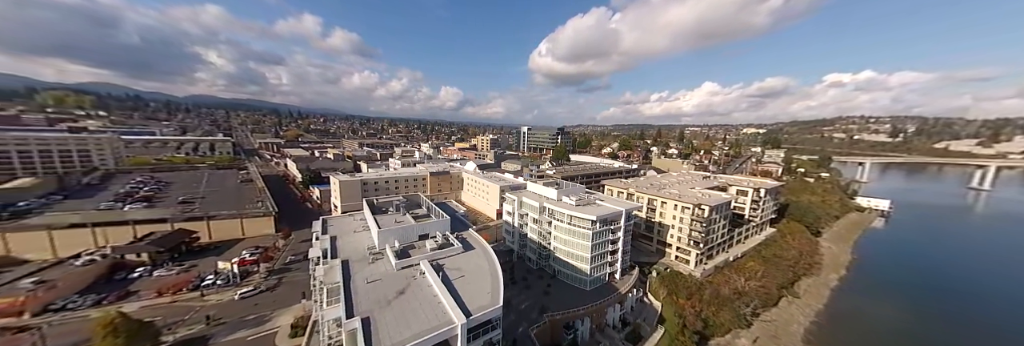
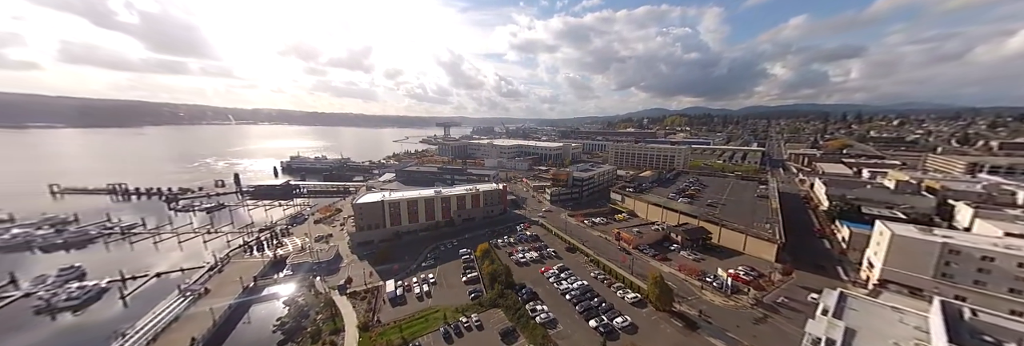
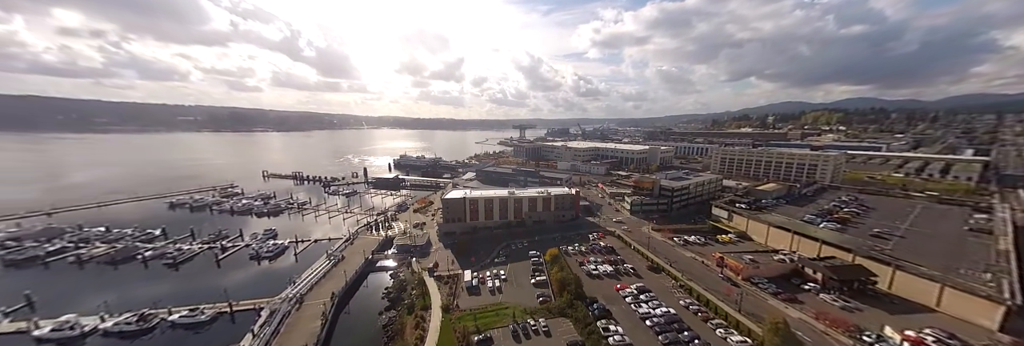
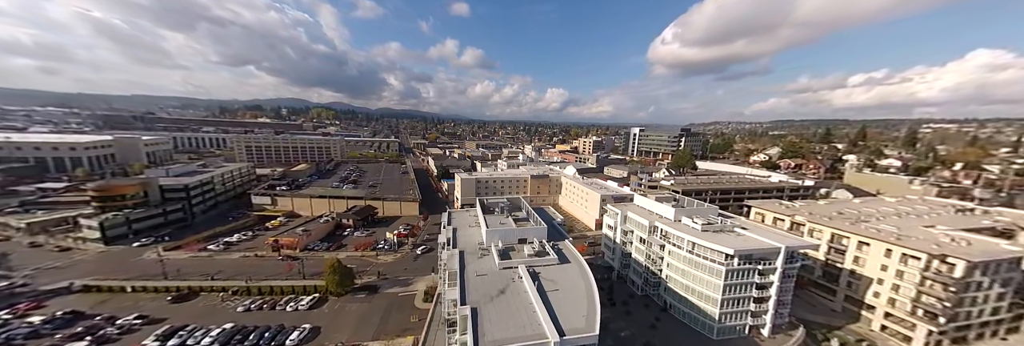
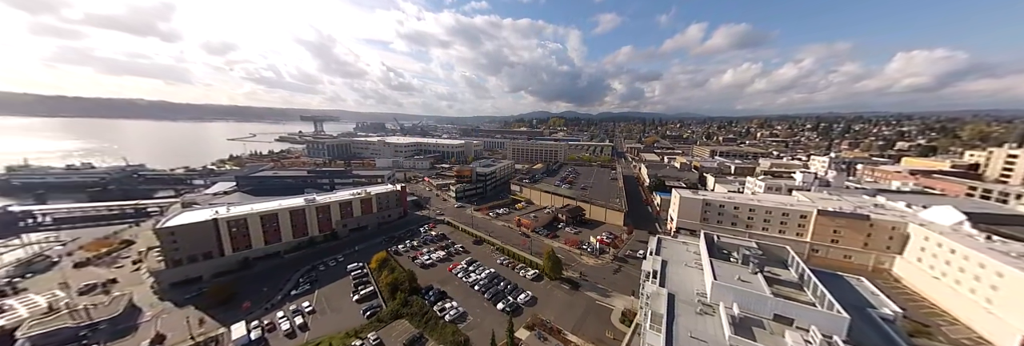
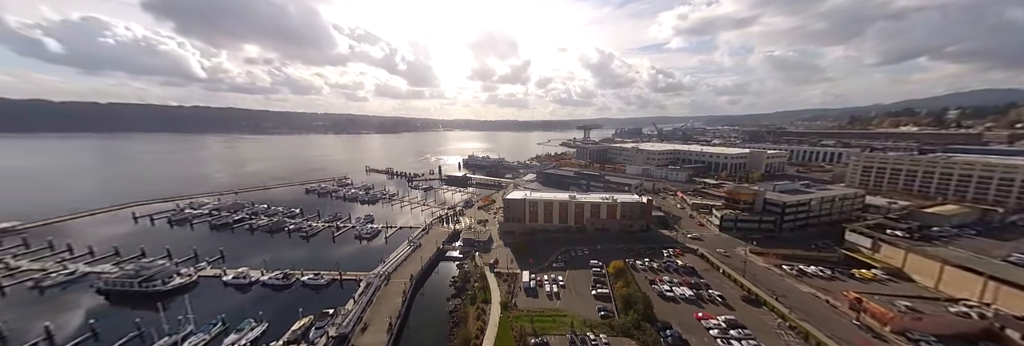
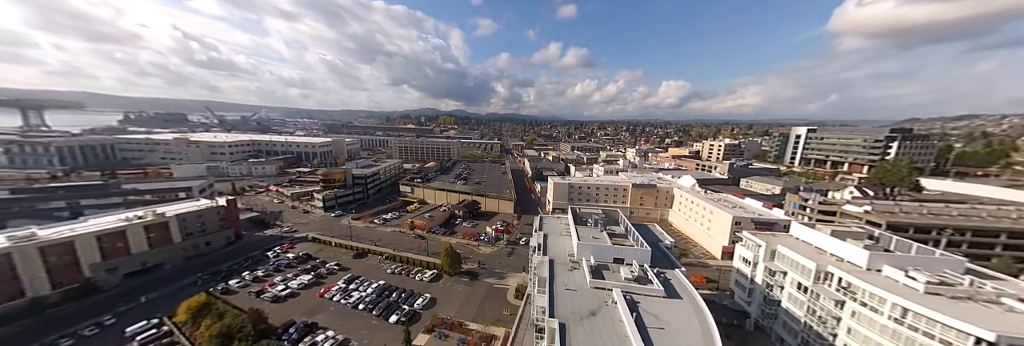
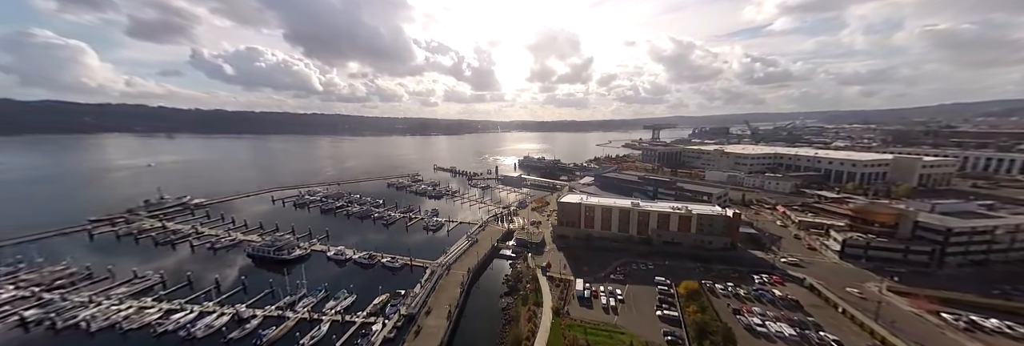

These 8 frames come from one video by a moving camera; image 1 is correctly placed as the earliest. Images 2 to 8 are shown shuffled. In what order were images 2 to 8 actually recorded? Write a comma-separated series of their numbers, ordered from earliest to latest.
4, 7, 5, 2, 3, 6, 8
